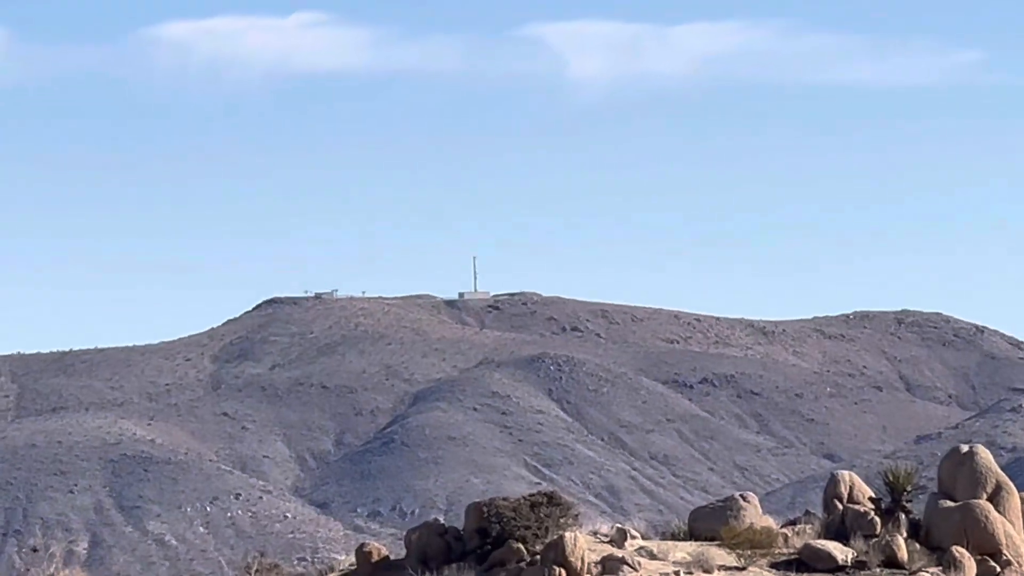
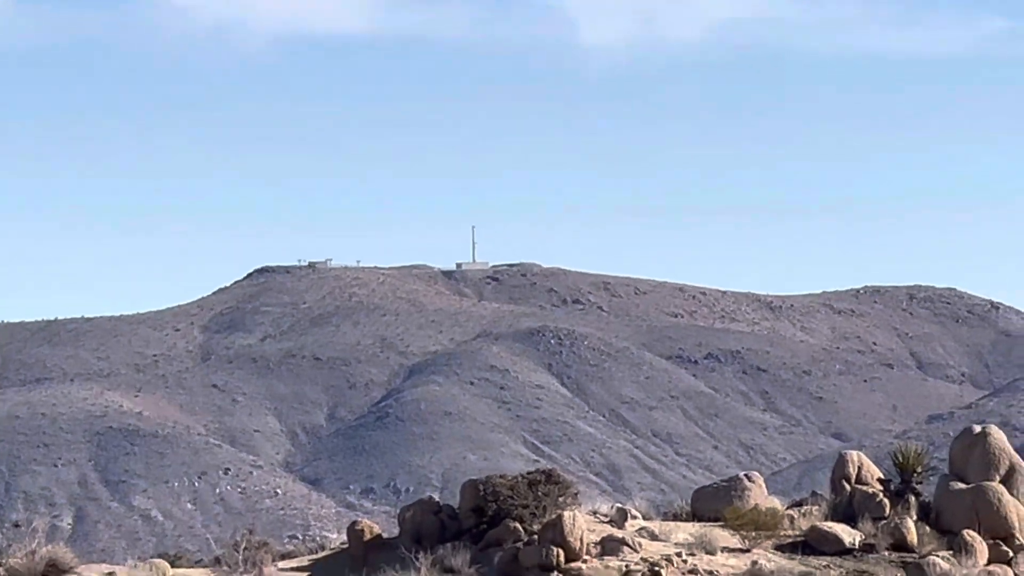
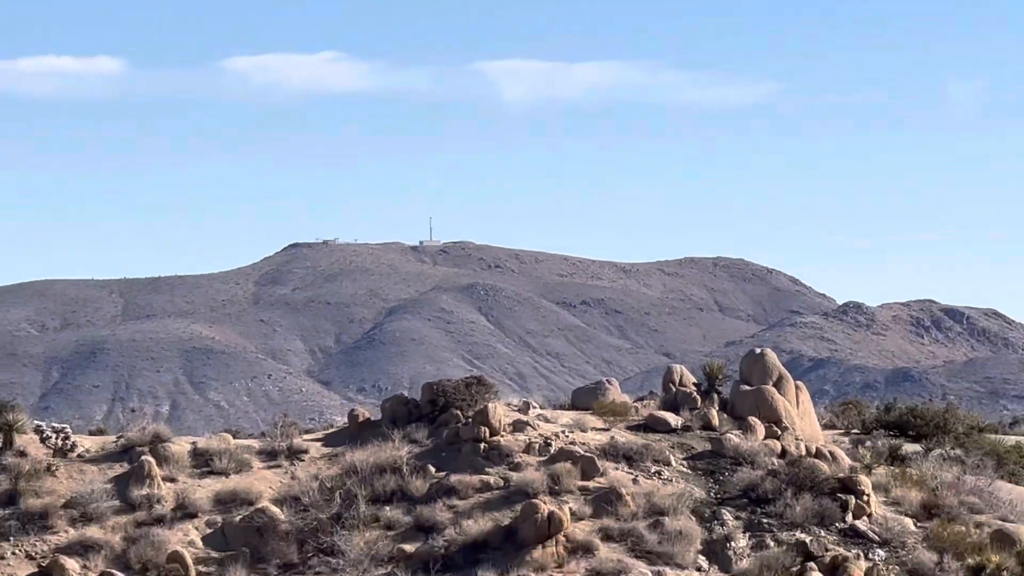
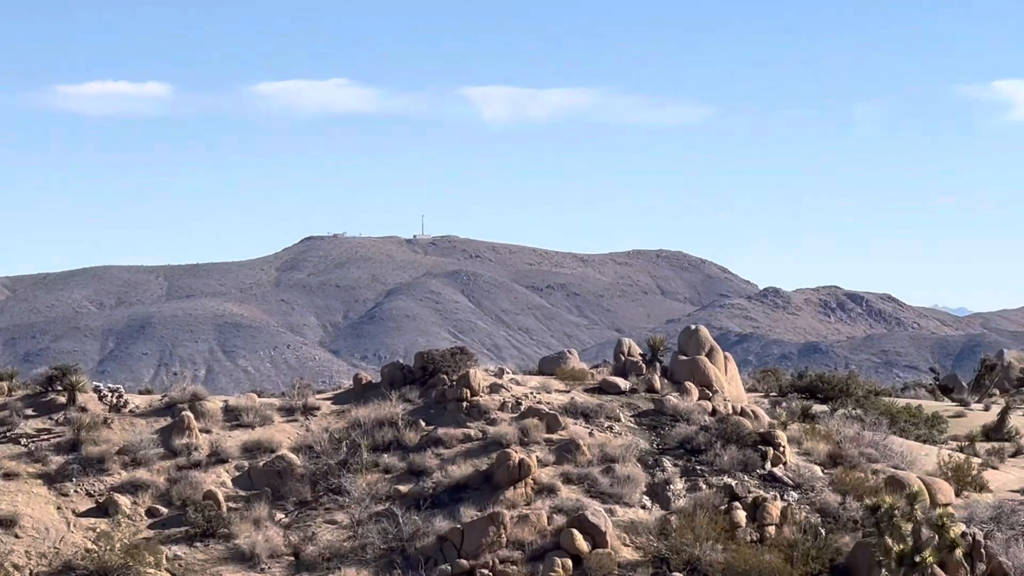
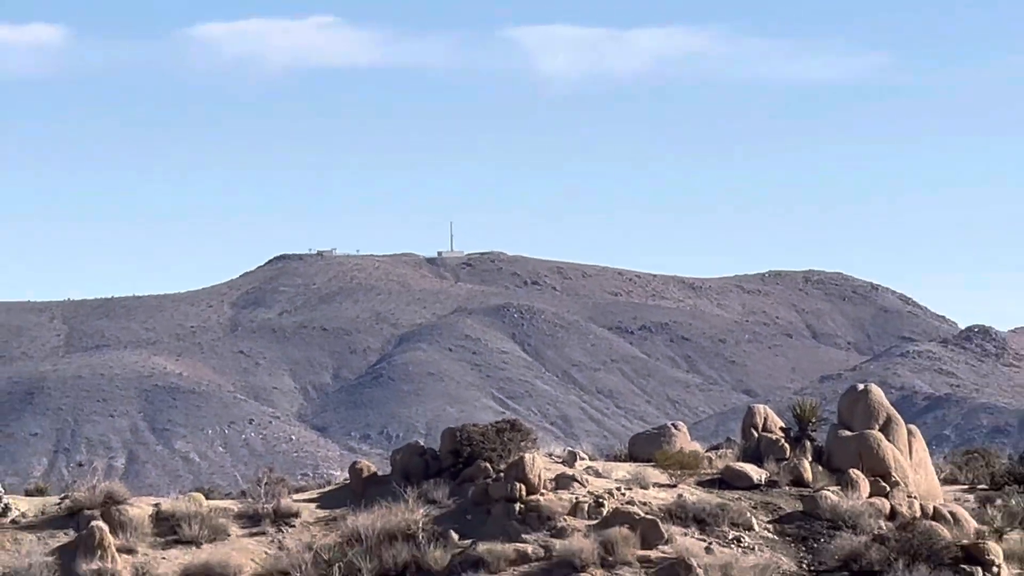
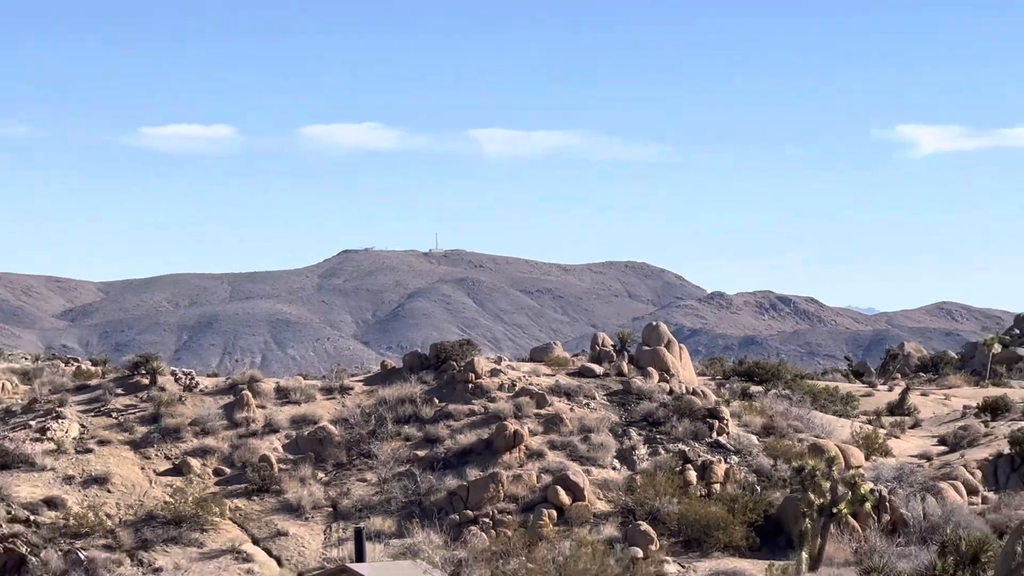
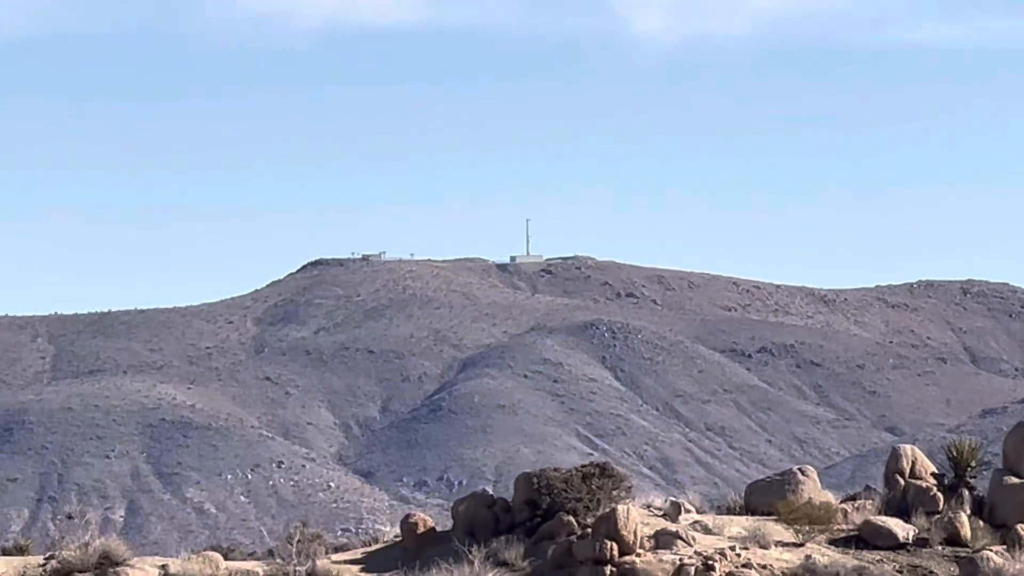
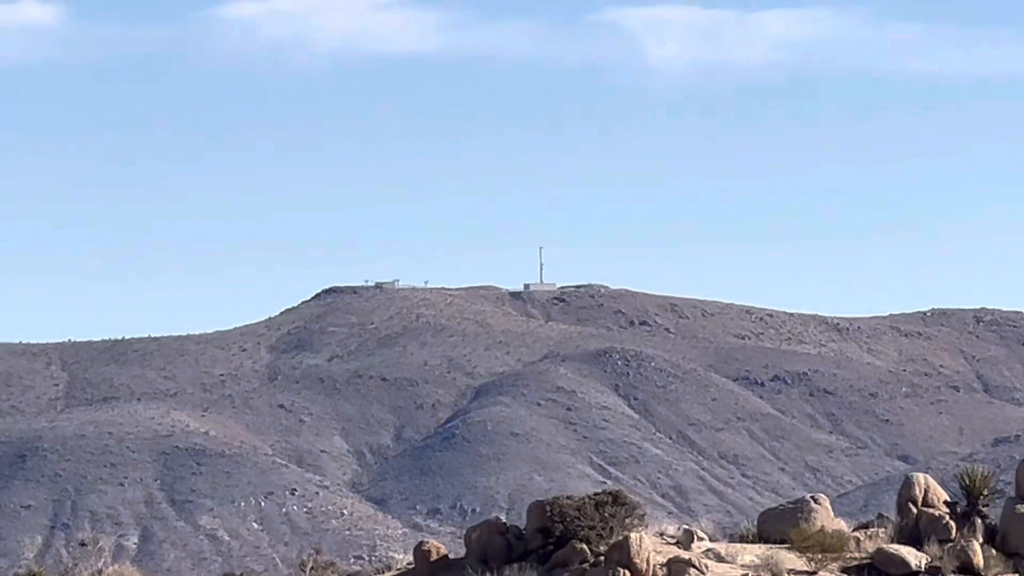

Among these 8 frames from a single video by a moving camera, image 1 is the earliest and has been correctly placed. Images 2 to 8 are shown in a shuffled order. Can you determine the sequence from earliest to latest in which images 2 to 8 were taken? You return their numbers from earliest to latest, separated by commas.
7, 8, 2, 5, 3, 4, 6
